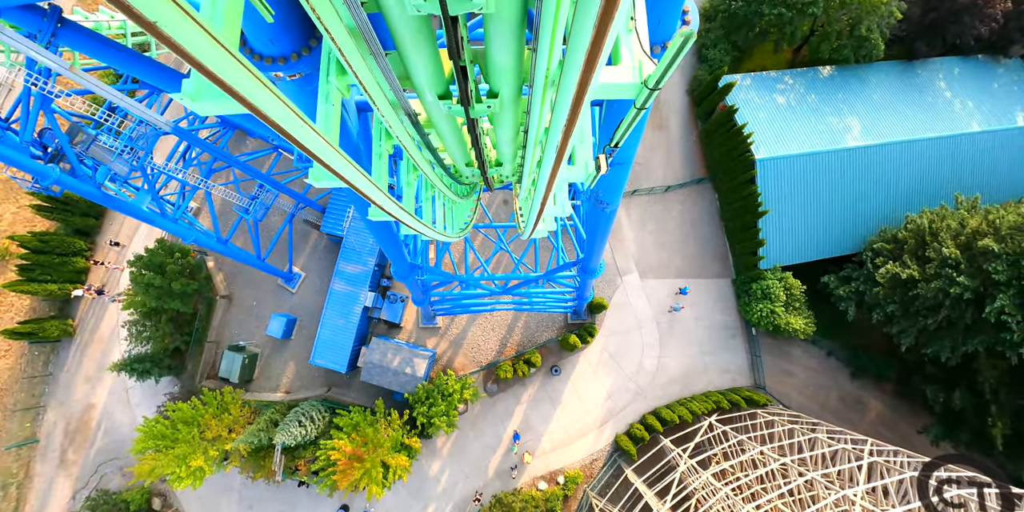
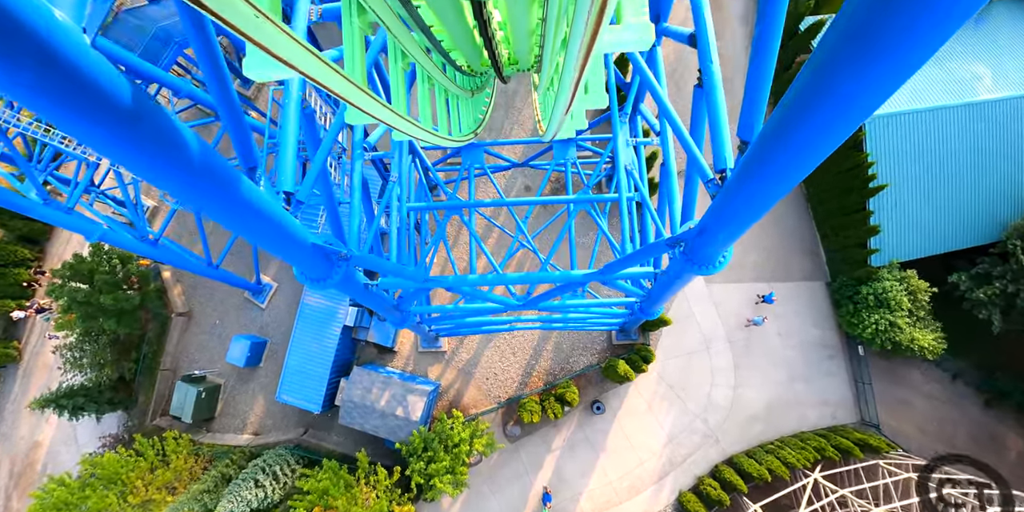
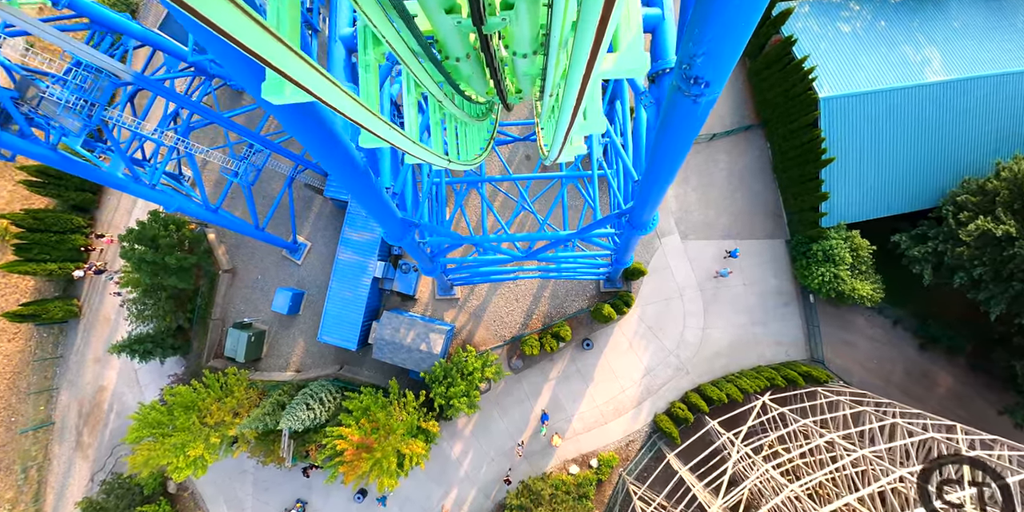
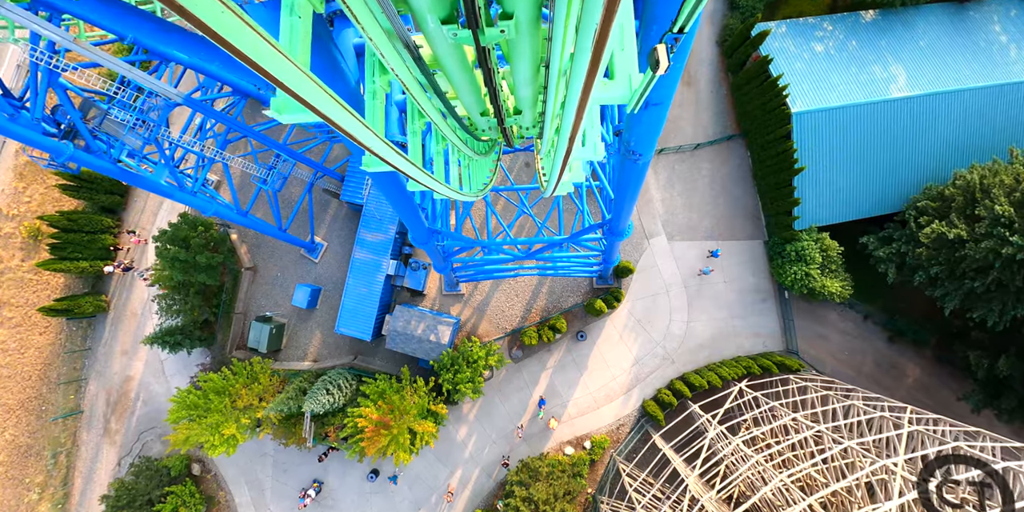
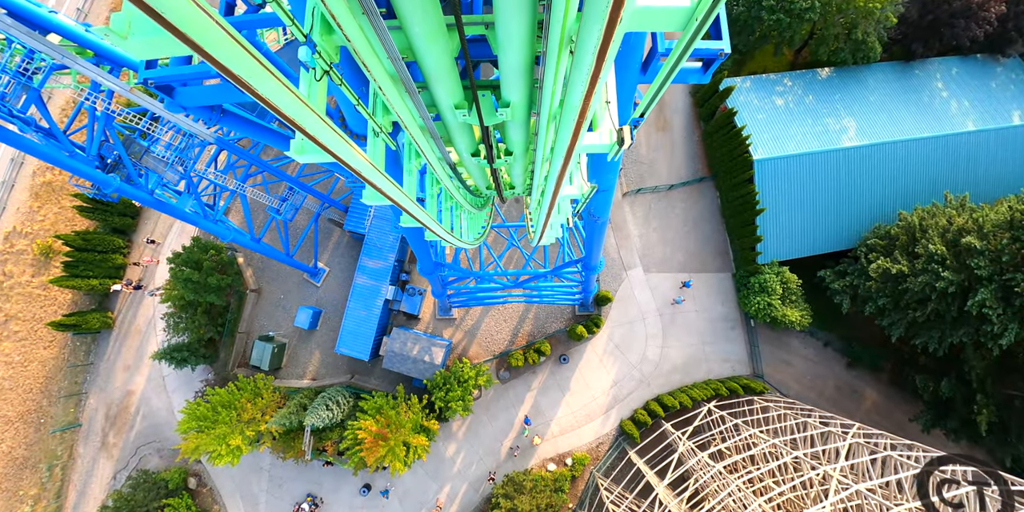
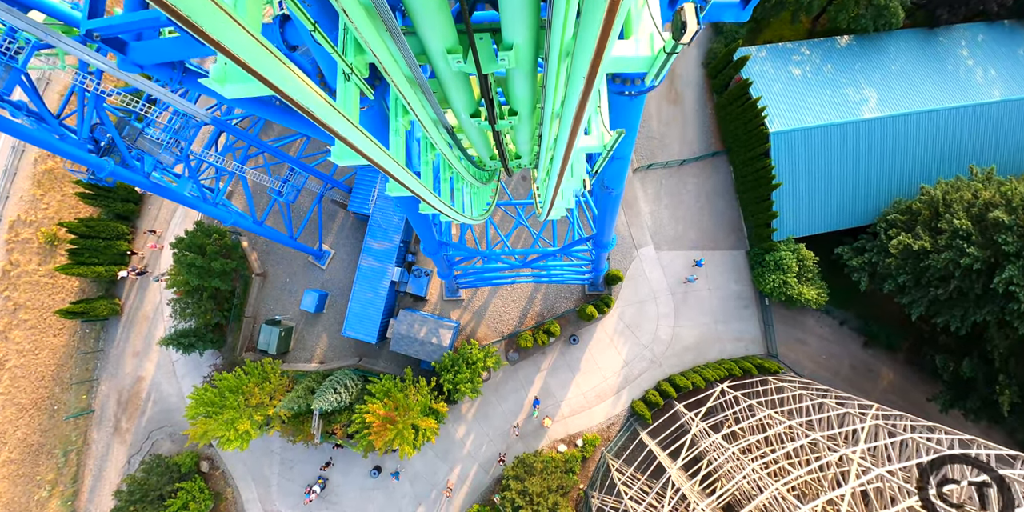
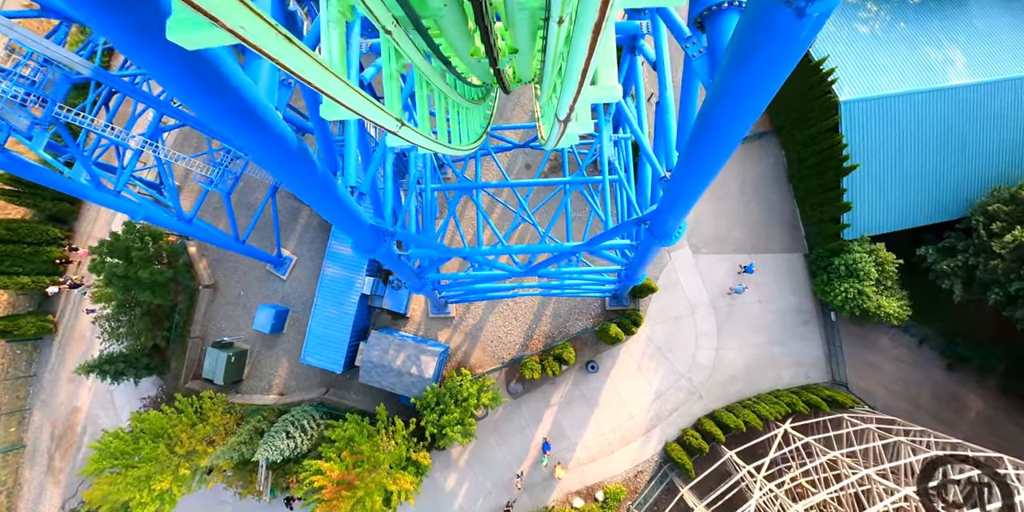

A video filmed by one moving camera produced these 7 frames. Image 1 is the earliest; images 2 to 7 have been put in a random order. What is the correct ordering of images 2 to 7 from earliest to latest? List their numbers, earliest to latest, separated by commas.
5, 6, 4, 3, 7, 2
